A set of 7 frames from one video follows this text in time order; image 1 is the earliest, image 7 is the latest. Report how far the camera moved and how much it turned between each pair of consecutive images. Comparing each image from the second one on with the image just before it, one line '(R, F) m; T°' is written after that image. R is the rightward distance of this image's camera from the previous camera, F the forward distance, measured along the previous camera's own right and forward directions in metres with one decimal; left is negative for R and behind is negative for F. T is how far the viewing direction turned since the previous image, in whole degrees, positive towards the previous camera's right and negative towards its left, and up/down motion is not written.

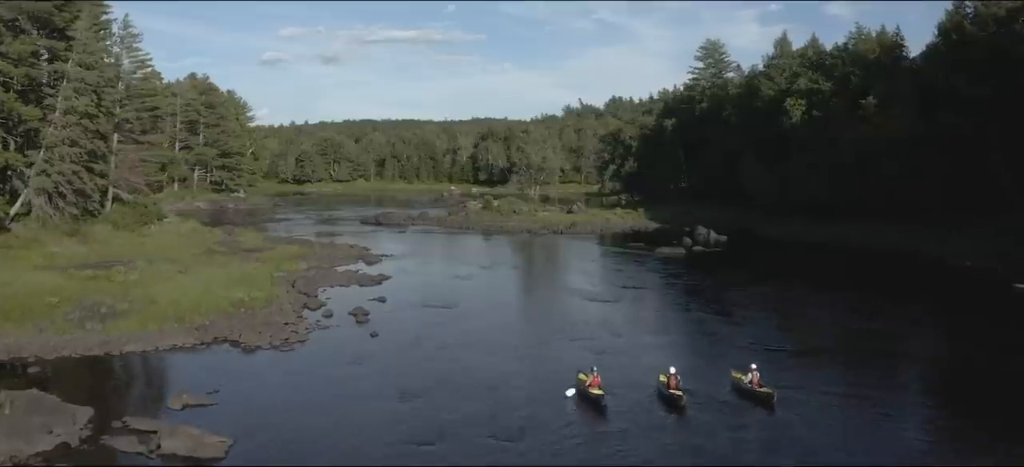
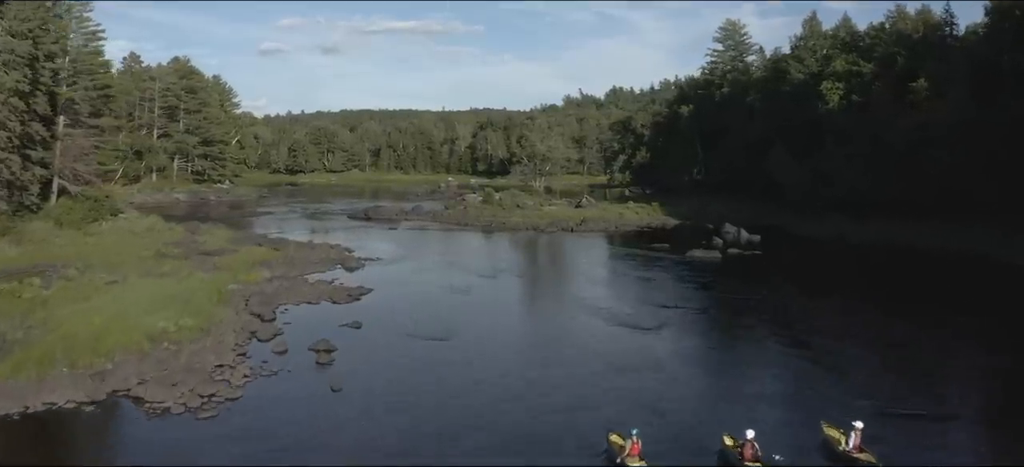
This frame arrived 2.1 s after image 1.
(-0.3, +5.3) m; 0°
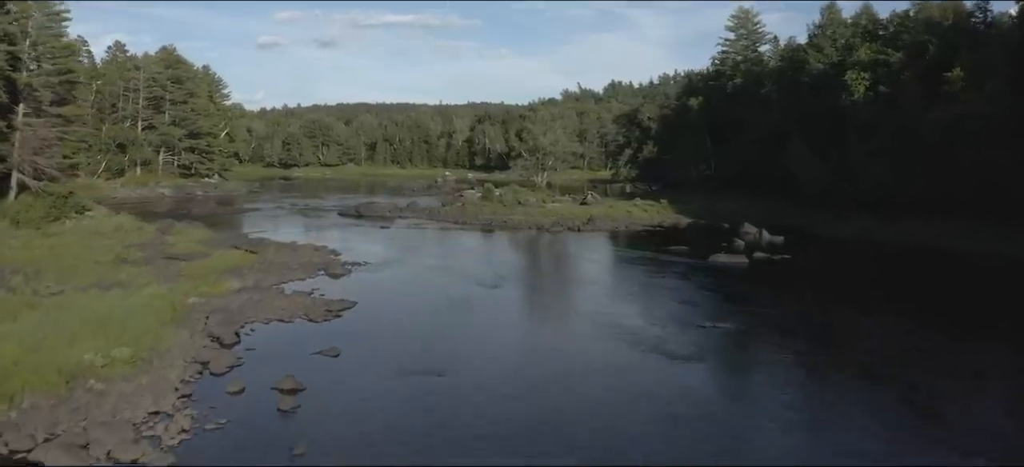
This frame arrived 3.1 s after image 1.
(-0.2, +3.1) m; 0°
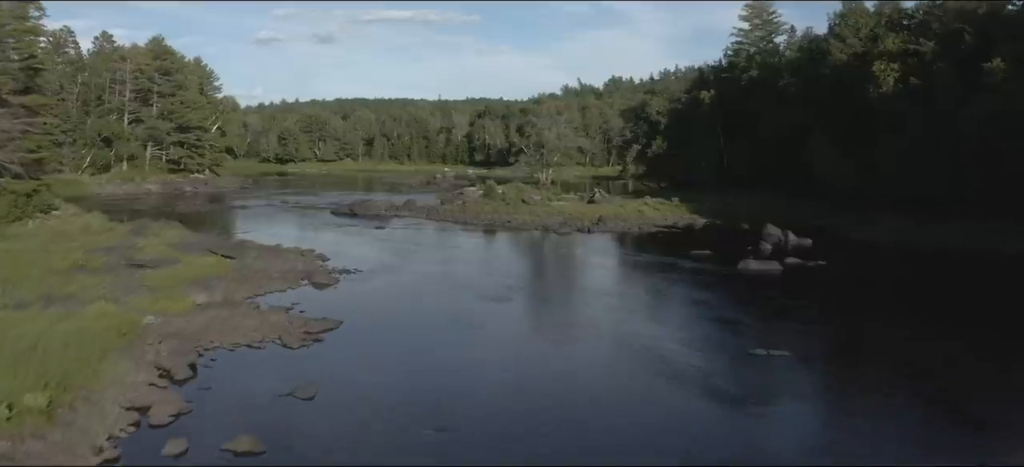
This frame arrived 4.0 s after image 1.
(-0.3, +2.9) m; 0°
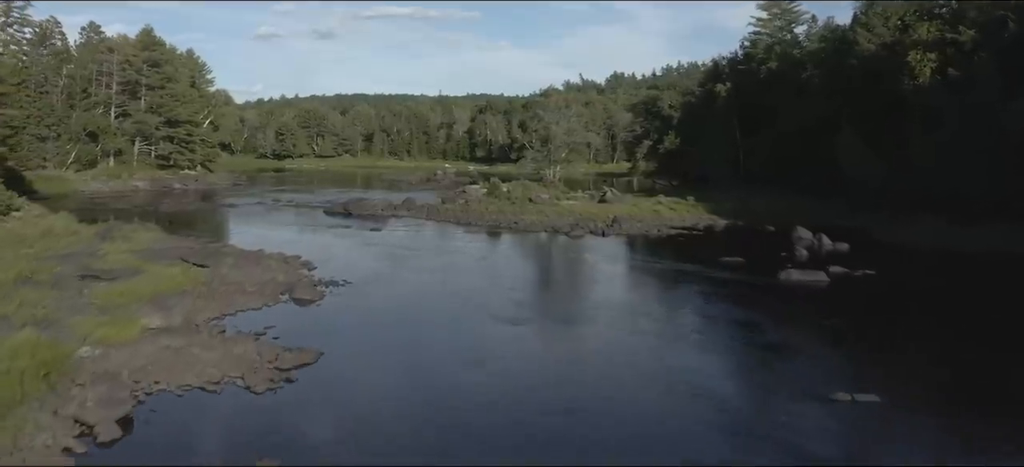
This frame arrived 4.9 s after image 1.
(-0.3, +3.0) m; 0°
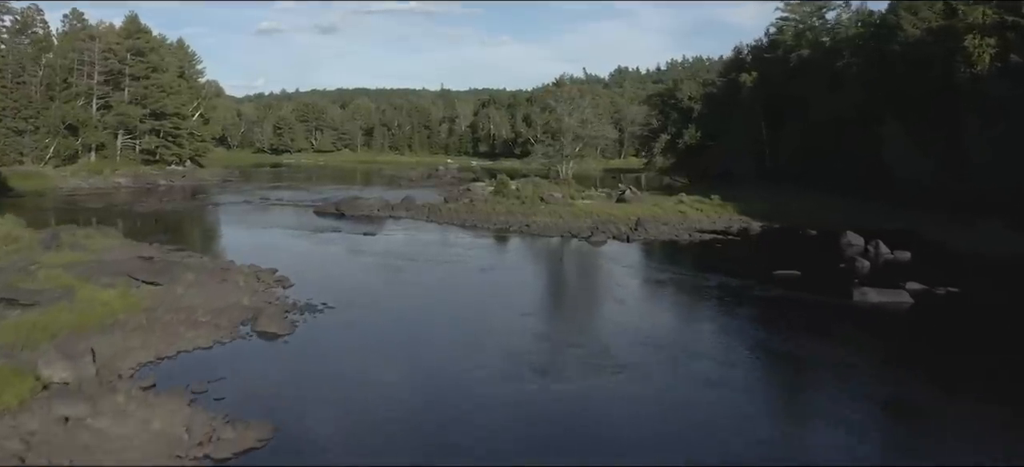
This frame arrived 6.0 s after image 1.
(-0.4, +4.0) m; 0°
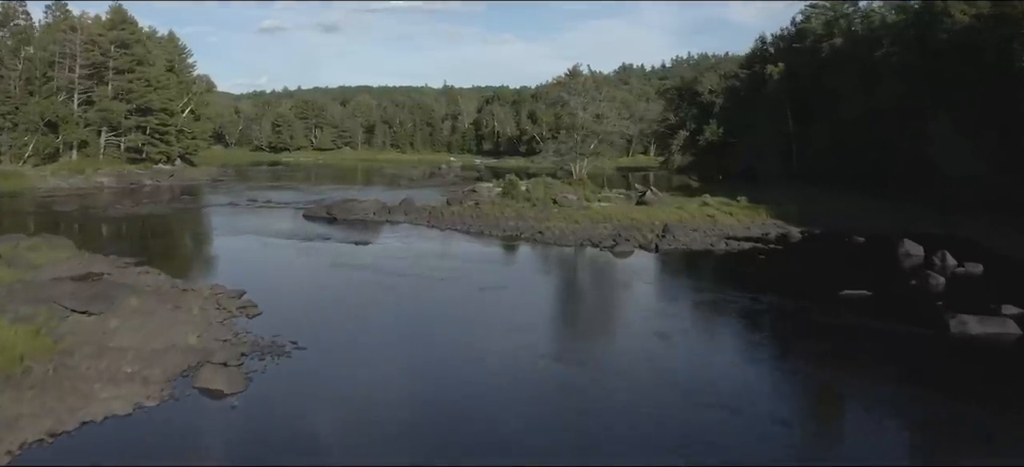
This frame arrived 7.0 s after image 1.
(-0.3, +3.6) m; 0°
